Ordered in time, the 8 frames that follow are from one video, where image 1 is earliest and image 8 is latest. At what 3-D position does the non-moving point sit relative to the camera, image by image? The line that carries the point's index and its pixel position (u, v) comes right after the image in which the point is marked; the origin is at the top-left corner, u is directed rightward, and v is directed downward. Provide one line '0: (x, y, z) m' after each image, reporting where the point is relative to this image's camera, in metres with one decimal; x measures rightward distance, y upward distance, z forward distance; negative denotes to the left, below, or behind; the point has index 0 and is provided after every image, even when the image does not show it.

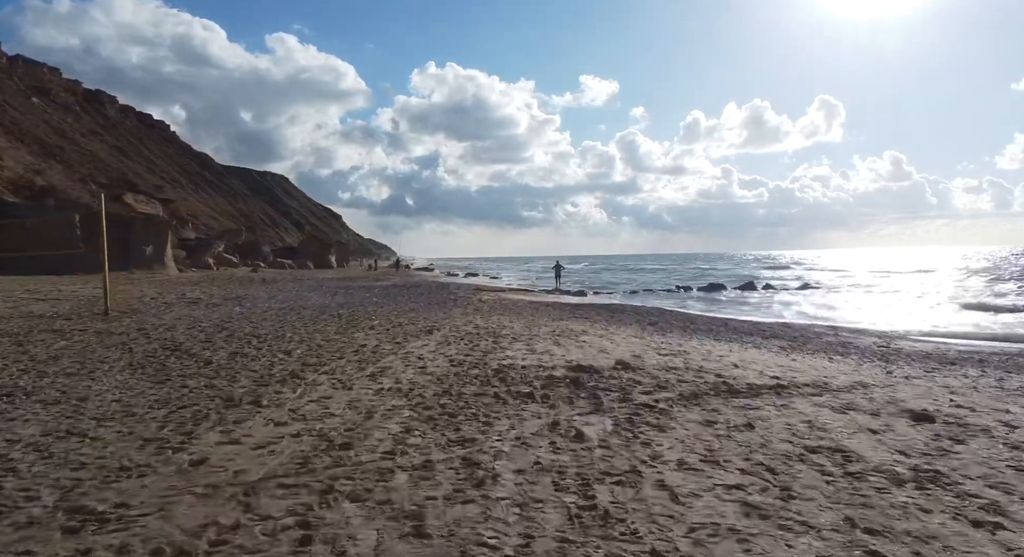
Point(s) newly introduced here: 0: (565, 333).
0: (+0.8, -0.8, +9.2) m
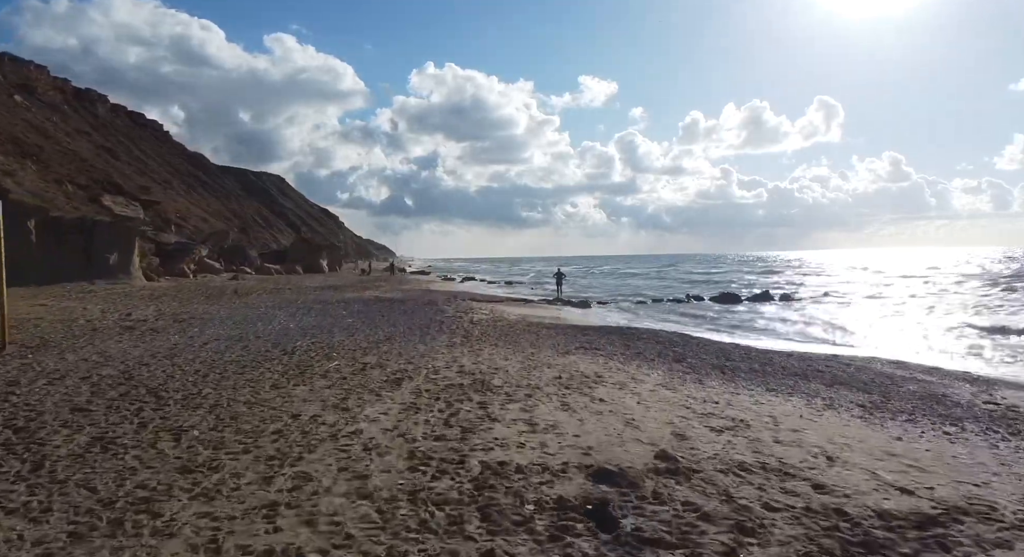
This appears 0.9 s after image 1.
0: (+0.7, -1.1, +7.1) m
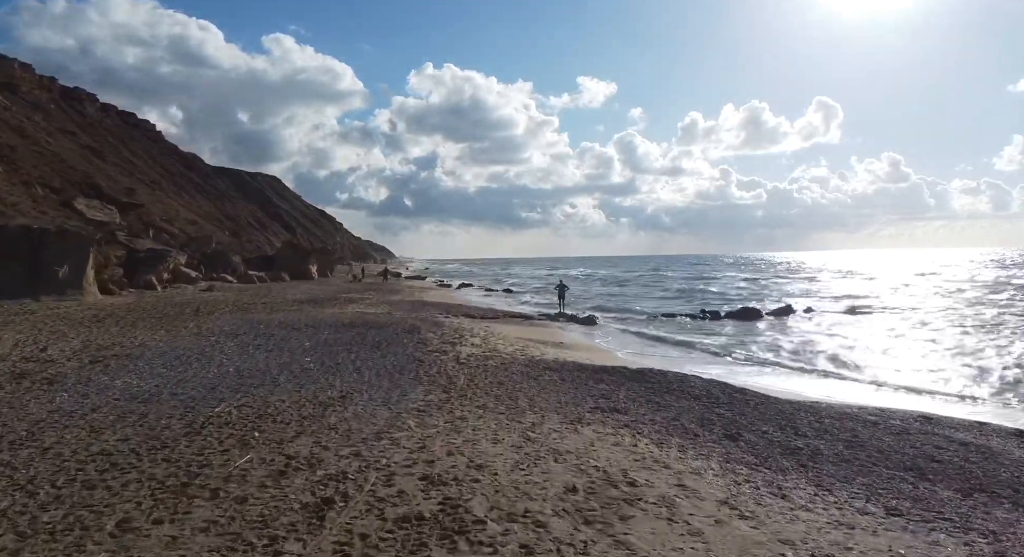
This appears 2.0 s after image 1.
0: (+0.6, -1.6, +4.7) m
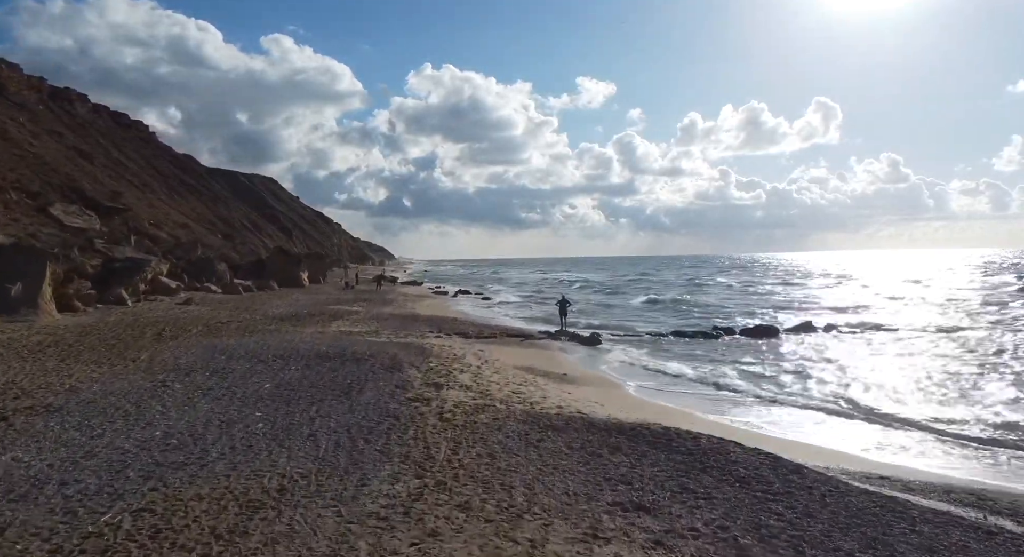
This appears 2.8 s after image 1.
0: (+0.6, -2.1, +2.8) m
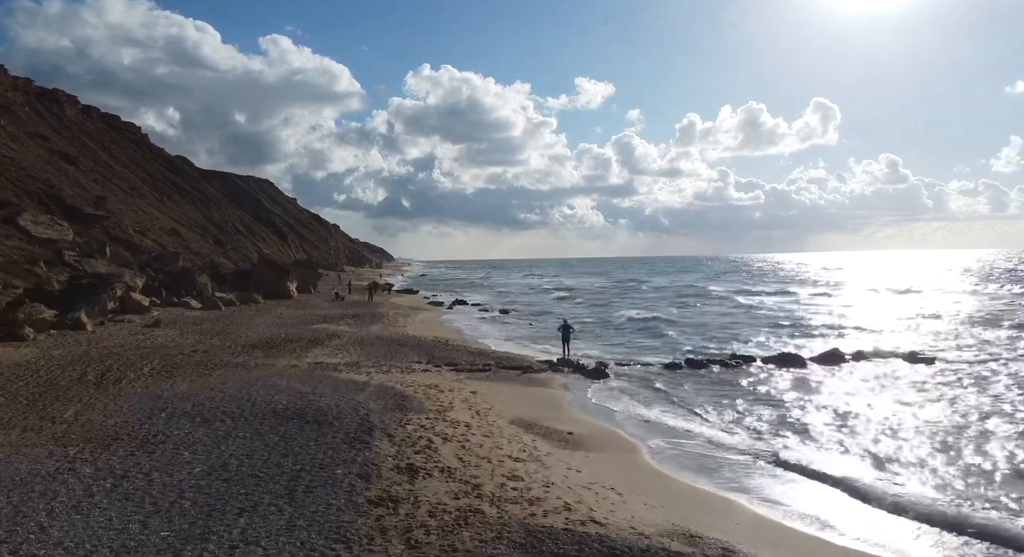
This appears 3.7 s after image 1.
0: (+0.5, -2.9, +0.6) m
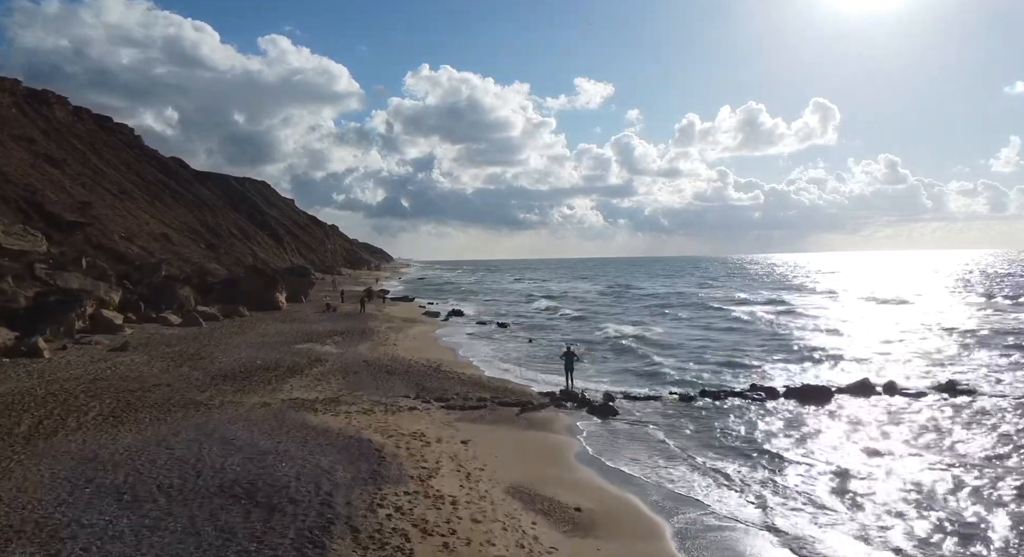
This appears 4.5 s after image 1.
0: (+0.4, -3.6, -1.3) m
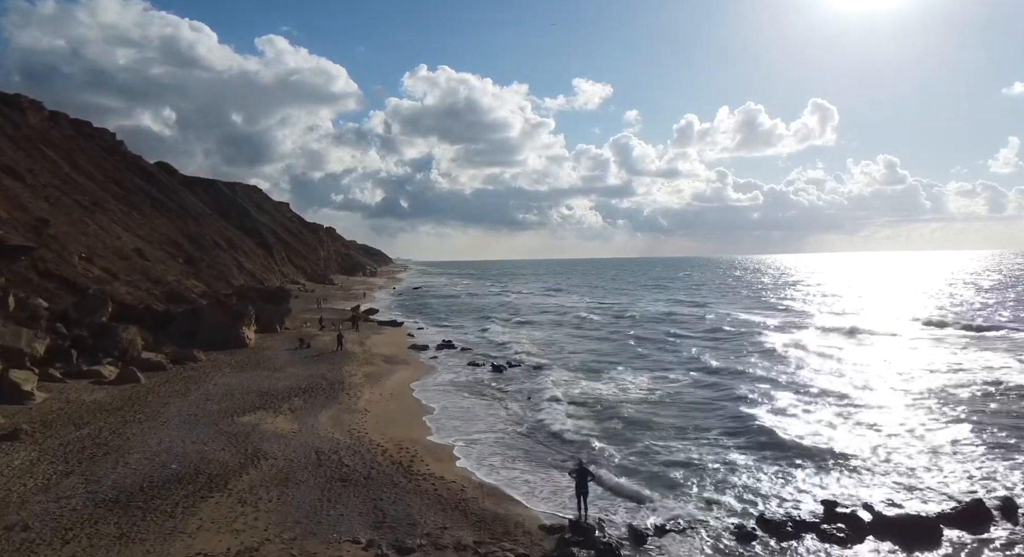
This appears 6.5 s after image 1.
0: (+0.3, -5.6, -6.2) m
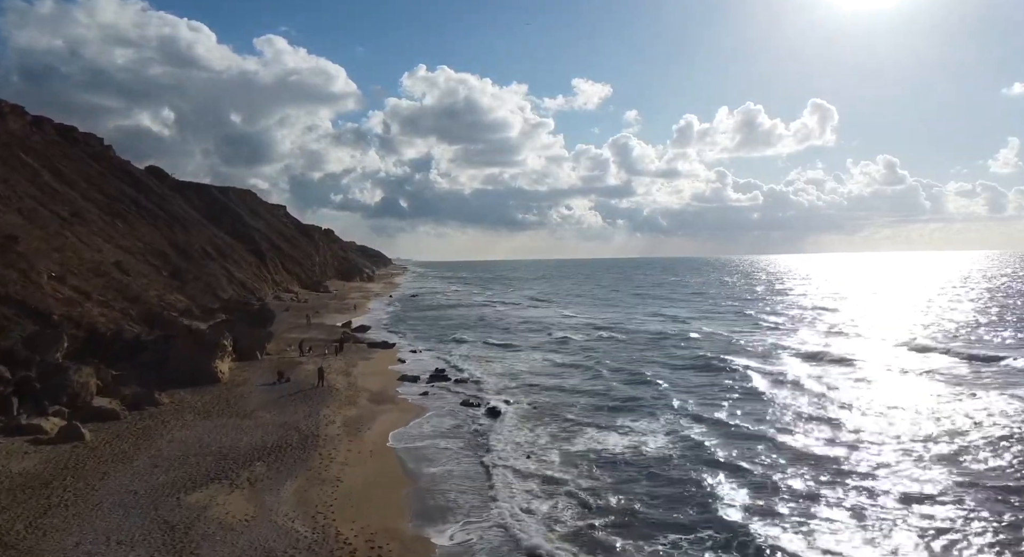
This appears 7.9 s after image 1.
0: (+0.1, -7.2, -9.5) m
